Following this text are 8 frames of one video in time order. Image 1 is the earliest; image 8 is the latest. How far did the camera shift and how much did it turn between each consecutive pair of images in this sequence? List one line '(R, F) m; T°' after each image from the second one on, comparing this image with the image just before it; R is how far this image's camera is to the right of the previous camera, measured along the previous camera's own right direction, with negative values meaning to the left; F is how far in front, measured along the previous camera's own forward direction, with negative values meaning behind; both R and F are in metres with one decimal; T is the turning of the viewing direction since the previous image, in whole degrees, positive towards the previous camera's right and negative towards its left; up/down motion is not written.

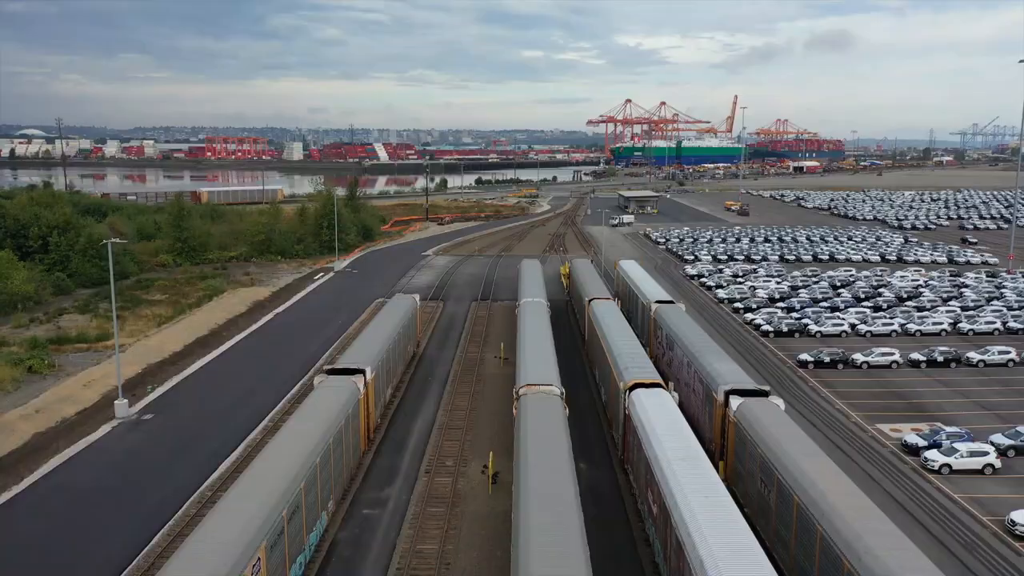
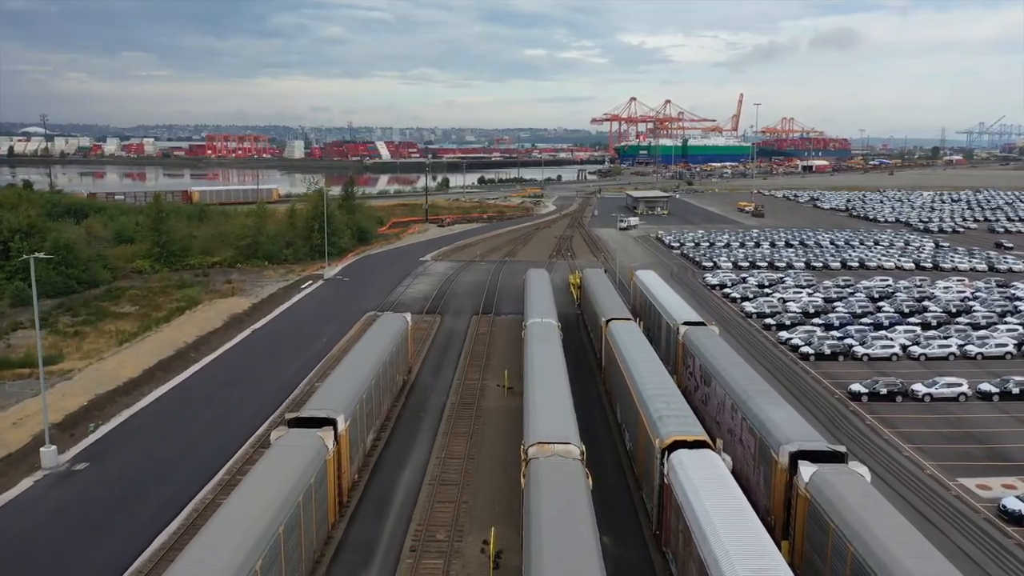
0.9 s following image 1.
(-0.1, +3.1) m; 0°
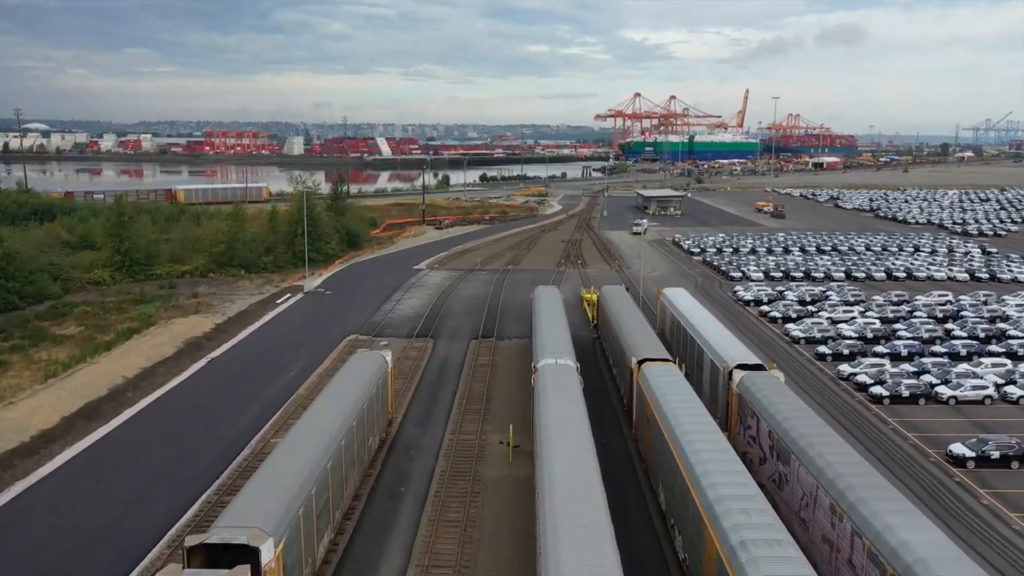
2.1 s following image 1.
(-0.1, +4.2) m; 0°
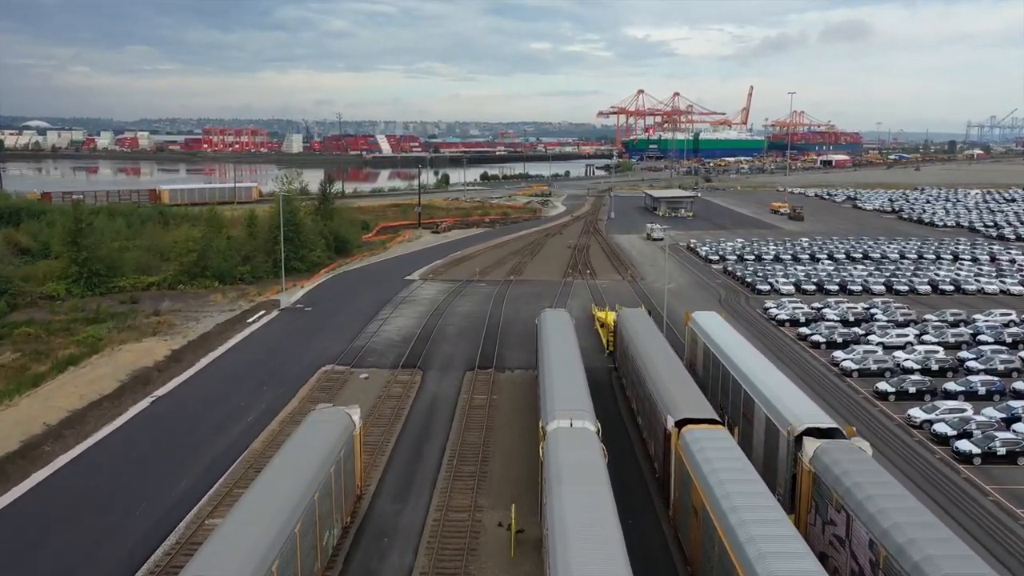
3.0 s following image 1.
(0.0, +3.6) m; 0°
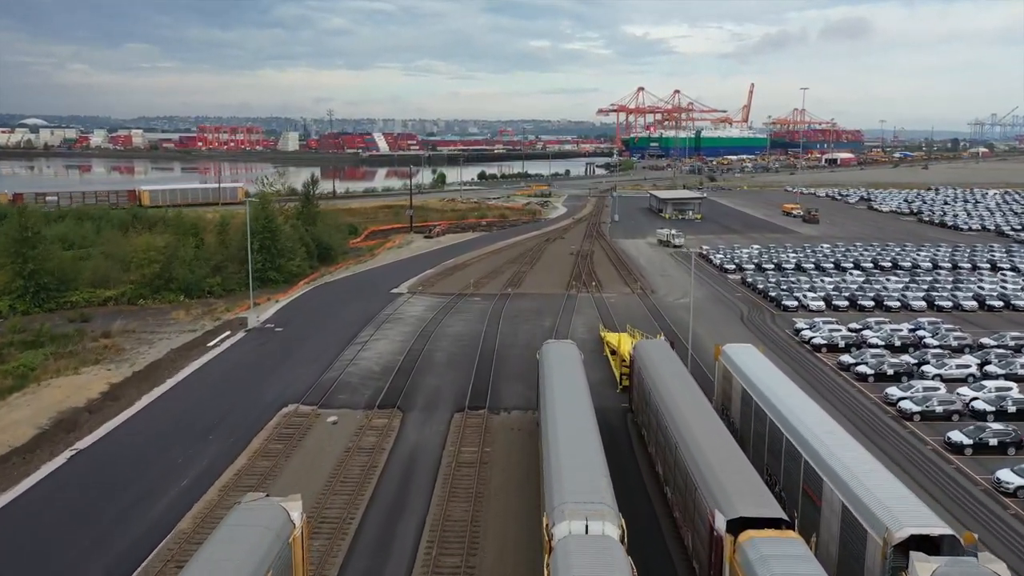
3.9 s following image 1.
(+0.1, +3.3) m; 0°
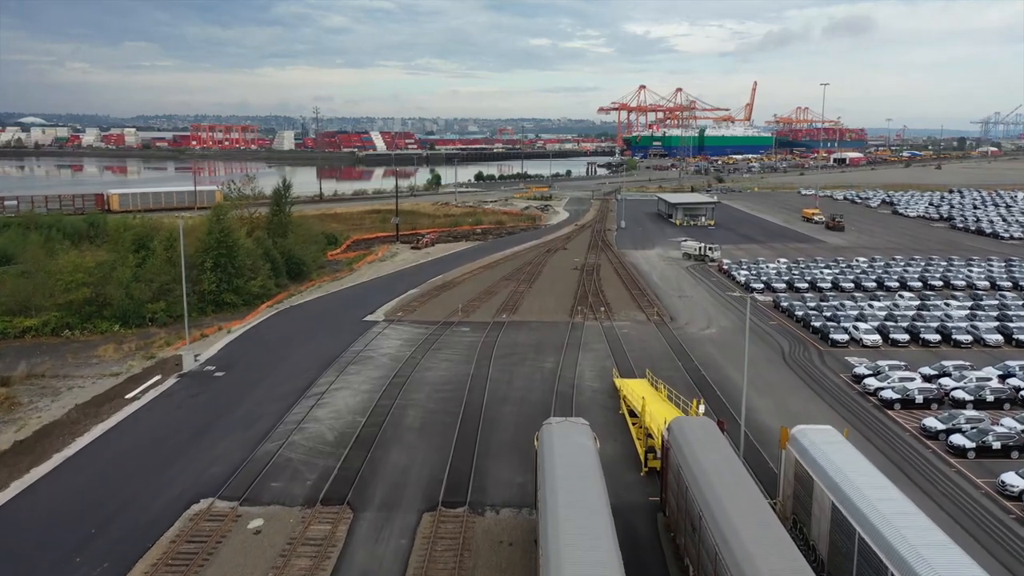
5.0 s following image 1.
(+0.2, +4.6) m; 0°
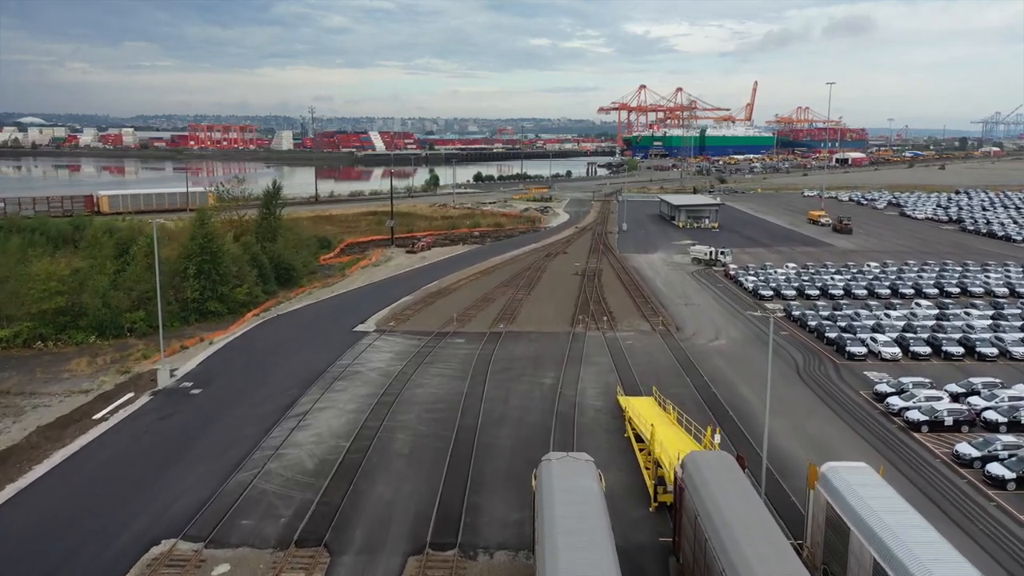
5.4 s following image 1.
(+0.1, +1.3) m; 0°
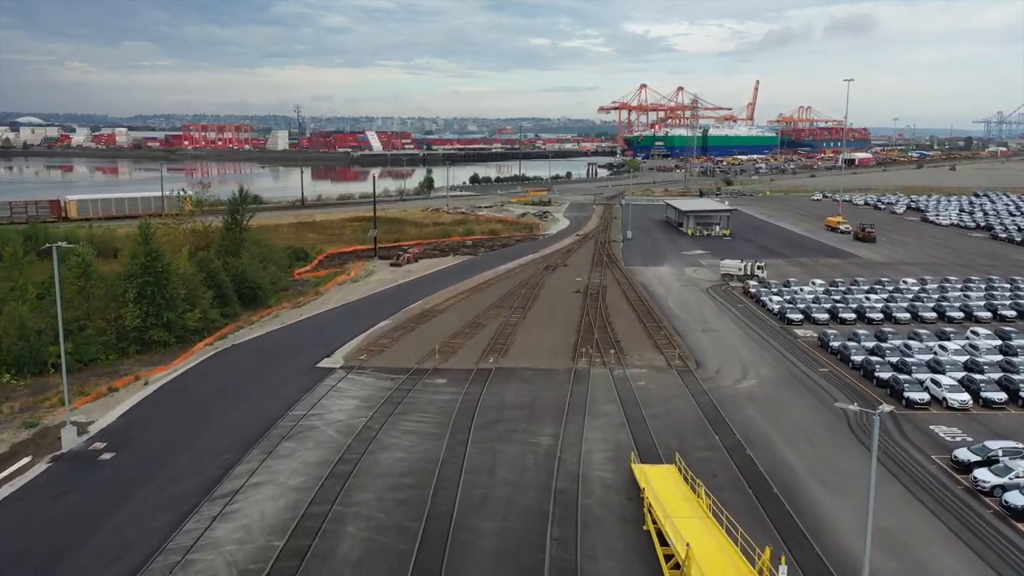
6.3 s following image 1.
(+0.2, +3.8) m; 0°
